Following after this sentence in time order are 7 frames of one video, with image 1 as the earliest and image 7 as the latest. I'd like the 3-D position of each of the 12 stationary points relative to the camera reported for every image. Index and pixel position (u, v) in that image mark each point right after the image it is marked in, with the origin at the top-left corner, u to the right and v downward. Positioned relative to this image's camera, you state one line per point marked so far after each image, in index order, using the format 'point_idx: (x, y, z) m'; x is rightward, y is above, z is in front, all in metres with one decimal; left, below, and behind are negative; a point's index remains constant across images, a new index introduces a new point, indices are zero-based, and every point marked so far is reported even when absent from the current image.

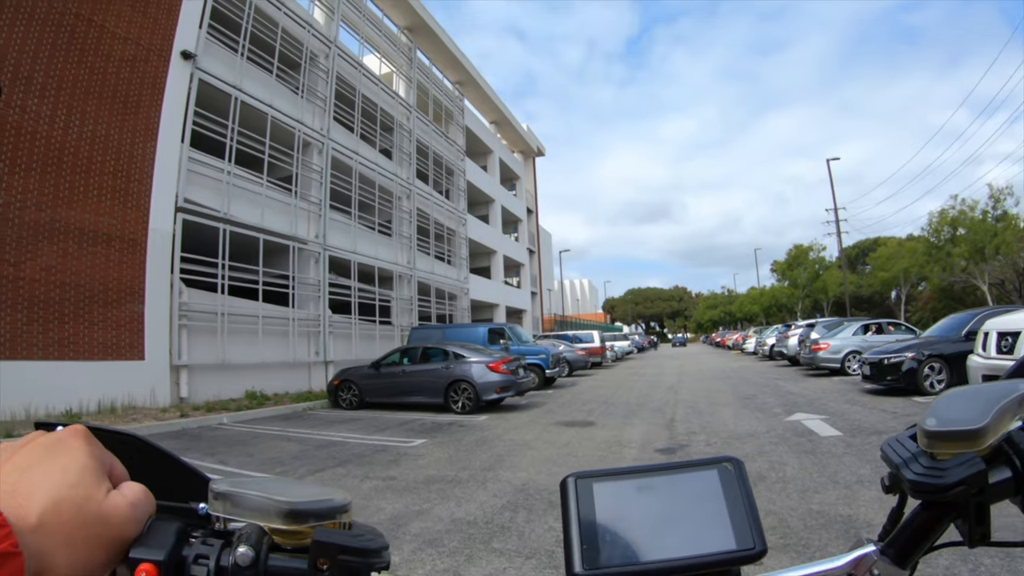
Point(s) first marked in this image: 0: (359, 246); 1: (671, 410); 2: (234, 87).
0: (-4.8, +1.3, +18.6) m
1: (+2.2, -1.7, +8.3) m
2: (-6.5, +4.7, +14.5) m
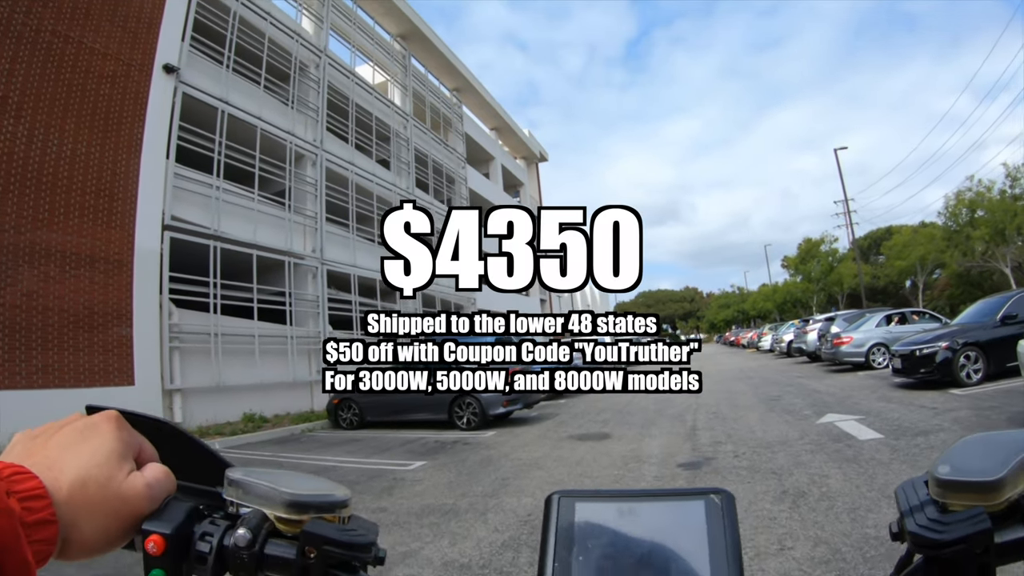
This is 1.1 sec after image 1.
0: (-4.7, +0.9, +18.2) m
1: (+2.3, -1.7, +7.8) m
2: (-6.6, +4.2, +14.2) m
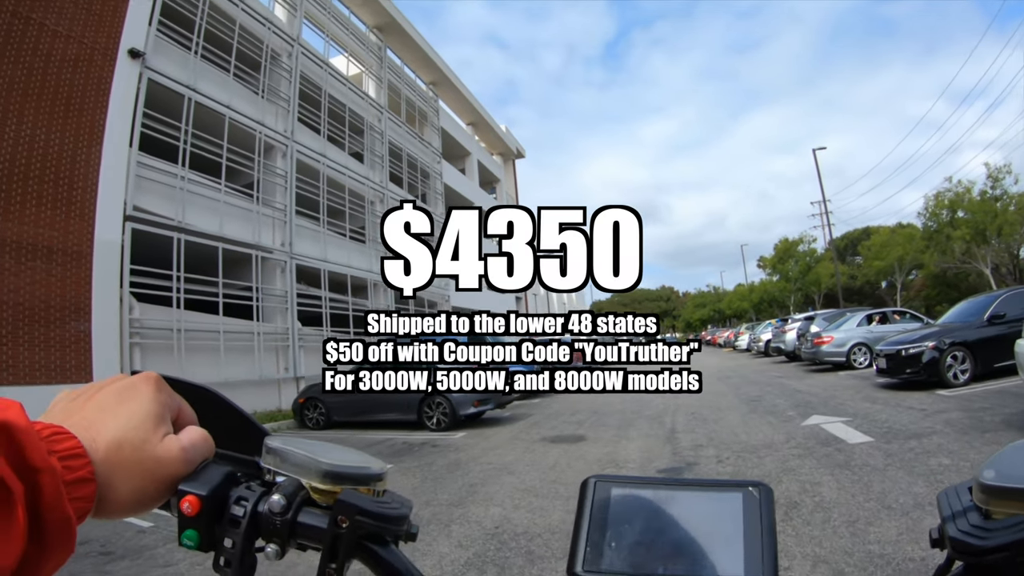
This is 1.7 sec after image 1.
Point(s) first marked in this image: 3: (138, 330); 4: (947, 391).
0: (-5.4, +1.0, +17.6) m
1: (+1.9, -1.6, +7.5) m
2: (-7.1, +4.4, +13.6) m
3: (-7.3, -0.8, +11.8) m
4: (+5.4, -1.3, +7.4) m
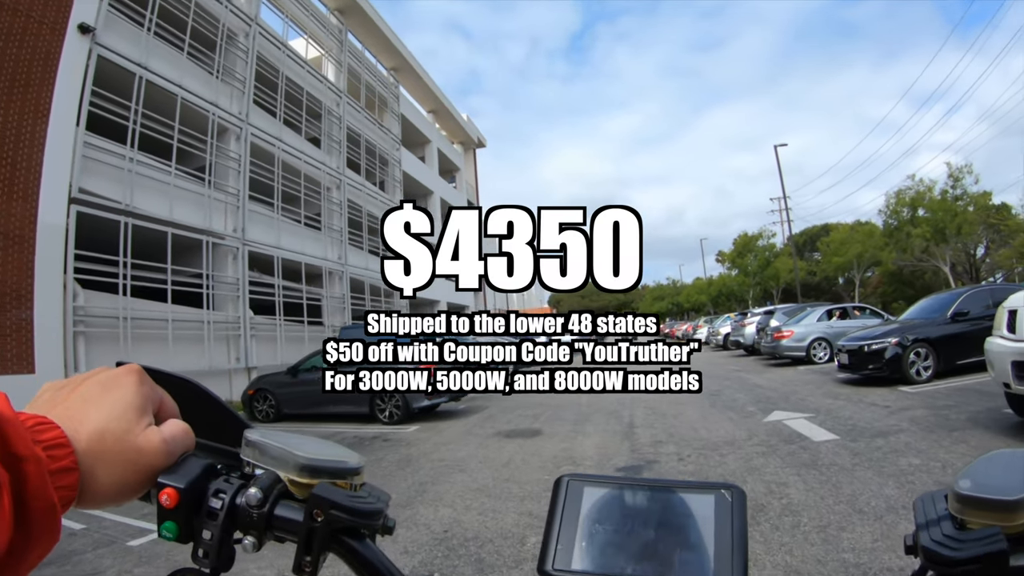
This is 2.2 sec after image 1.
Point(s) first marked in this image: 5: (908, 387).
0: (-6.4, +1.3, +17.0) m
1: (+1.4, -1.5, +7.3) m
2: (-7.8, +4.7, +12.8) m
3: (-8.0, -0.5, +11.0) m
4: (+4.9, -1.2, +7.4) m
5: (+4.9, -1.2, +7.4) m
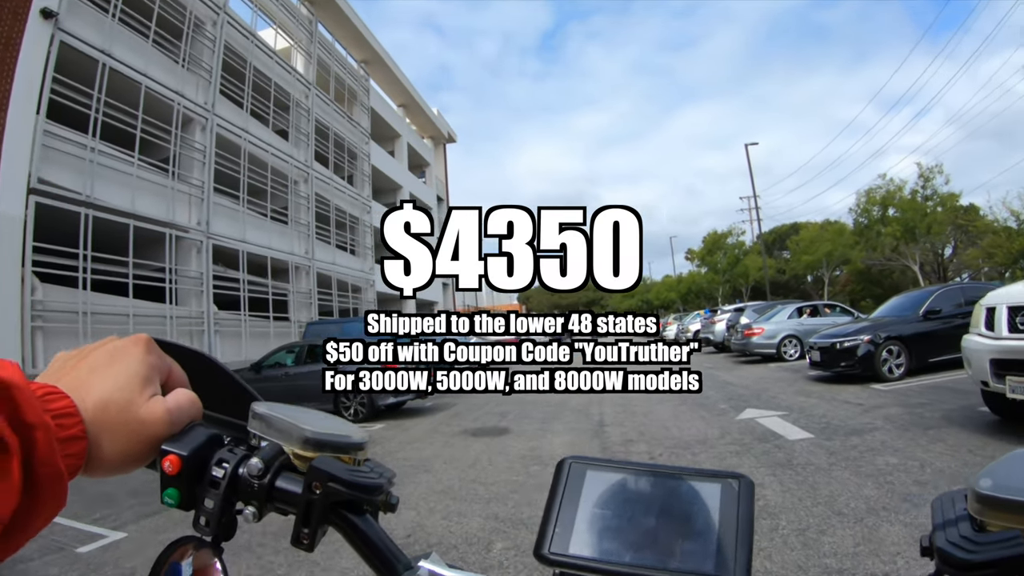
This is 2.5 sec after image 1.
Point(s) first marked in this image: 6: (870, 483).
0: (-7.1, +1.5, +16.5) m
1: (+1.1, -1.4, +7.2) m
2: (-8.4, +4.8, +12.3) m
3: (-8.5, -0.4, +10.5) m
4: (+4.5, -1.2, +7.4) m
5: (+4.5, -1.2, +7.4) m
6: (+1.8, -1.0, +3.1) m
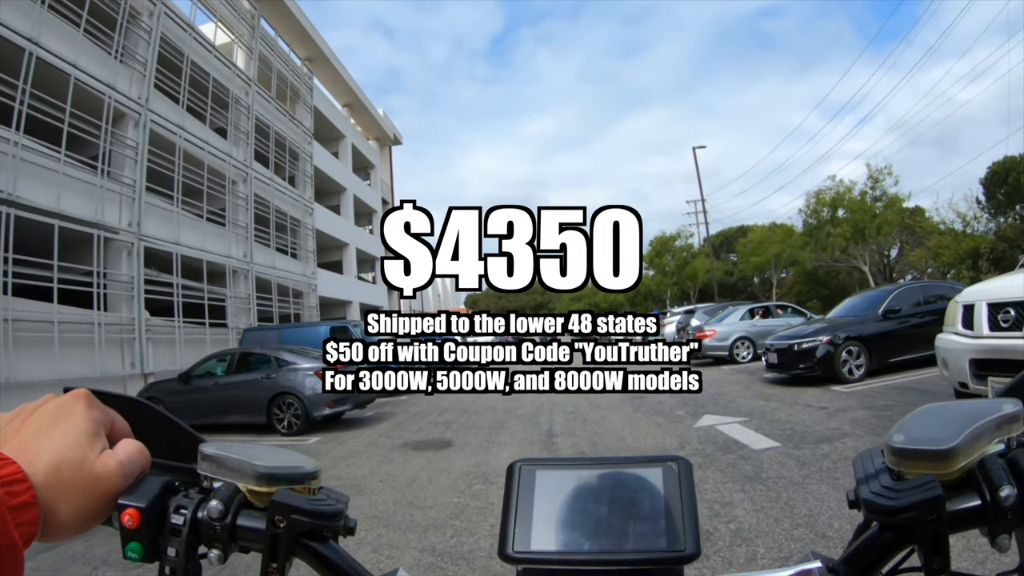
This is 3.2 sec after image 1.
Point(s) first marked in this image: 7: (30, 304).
0: (-8.3, +1.3, +15.6) m
1: (+0.5, -1.5, +6.8) m
2: (-9.3, +4.7, +11.3) m
3: (-9.3, -0.5, +9.5) m
4: (+3.9, -1.2, +7.3) m
5: (+3.9, -1.2, +7.3) m
6: (+1.6, -1.0, +2.8) m
7: (-9.0, -0.3, +11.0) m
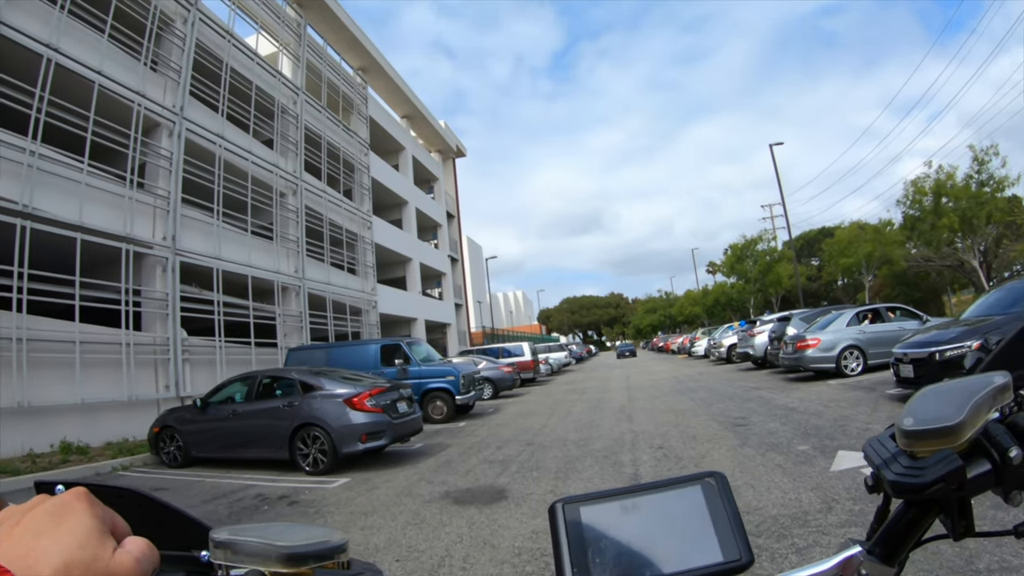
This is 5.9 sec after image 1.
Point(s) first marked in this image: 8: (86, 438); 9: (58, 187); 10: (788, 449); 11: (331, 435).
0: (-7.1, +0.9, +15.1) m
1: (+1.1, -1.5, +5.6) m
2: (-8.5, +4.4, +10.9) m
3: (-8.5, -0.8, +9.1) m
4: (+4.5, -1.1, +5.8) m
5: (+4.5, -1.1, +5.8) m
6: (+1.8, -0.9, +1.6) m
7: (-8.1, -0.6, +10.5) m
8: (-7.2, -2.5, +10.3) m
9: (-8.4, +1.8, +11.1) m
10: (+2.0, -1.2, +4.6) m
11: (-2.1, -1.7, +7.4) m
